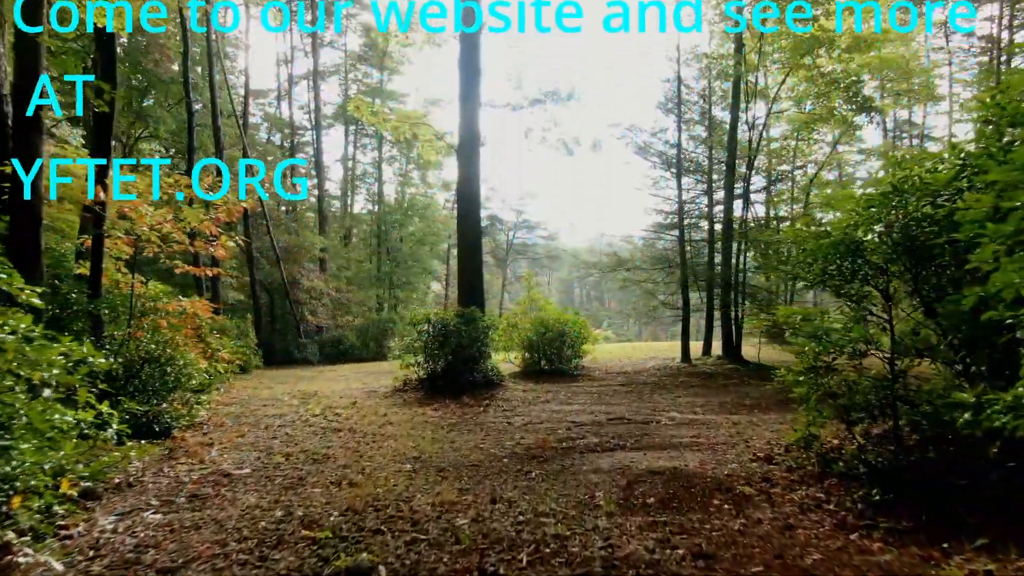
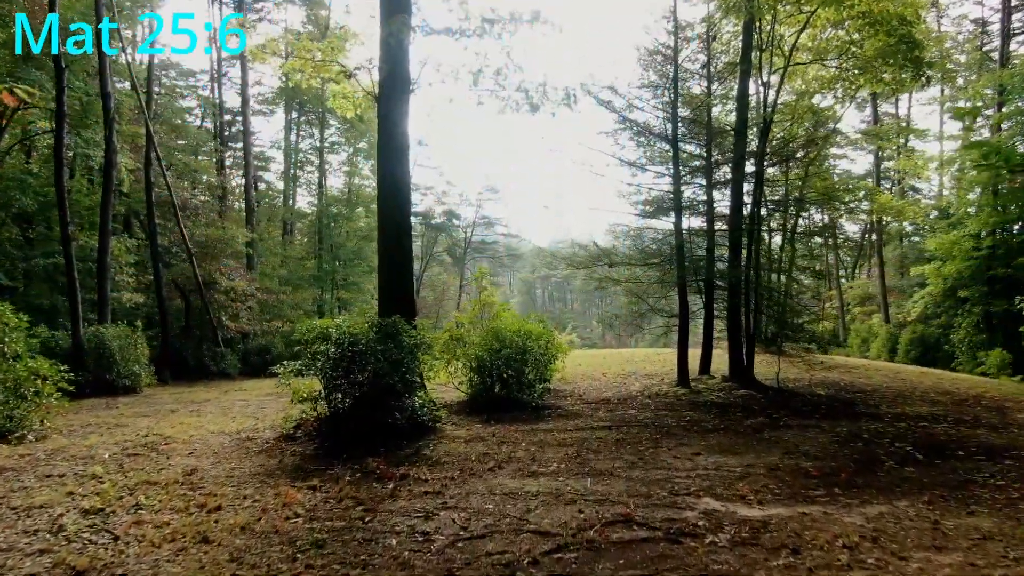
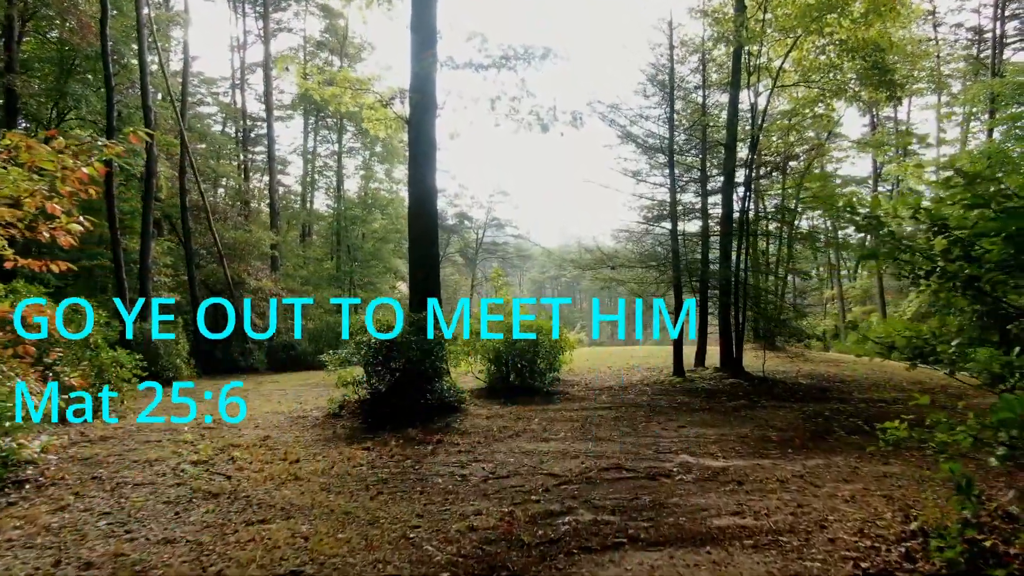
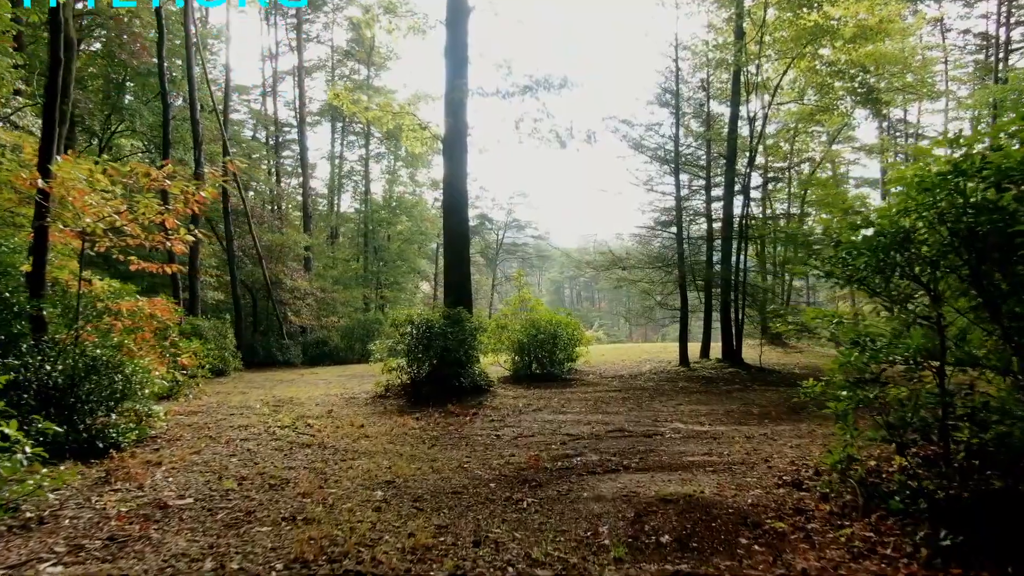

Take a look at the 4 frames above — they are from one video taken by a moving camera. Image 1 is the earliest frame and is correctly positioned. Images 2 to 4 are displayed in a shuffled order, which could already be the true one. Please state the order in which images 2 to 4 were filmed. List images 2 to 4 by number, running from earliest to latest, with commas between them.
4, 3, 2
